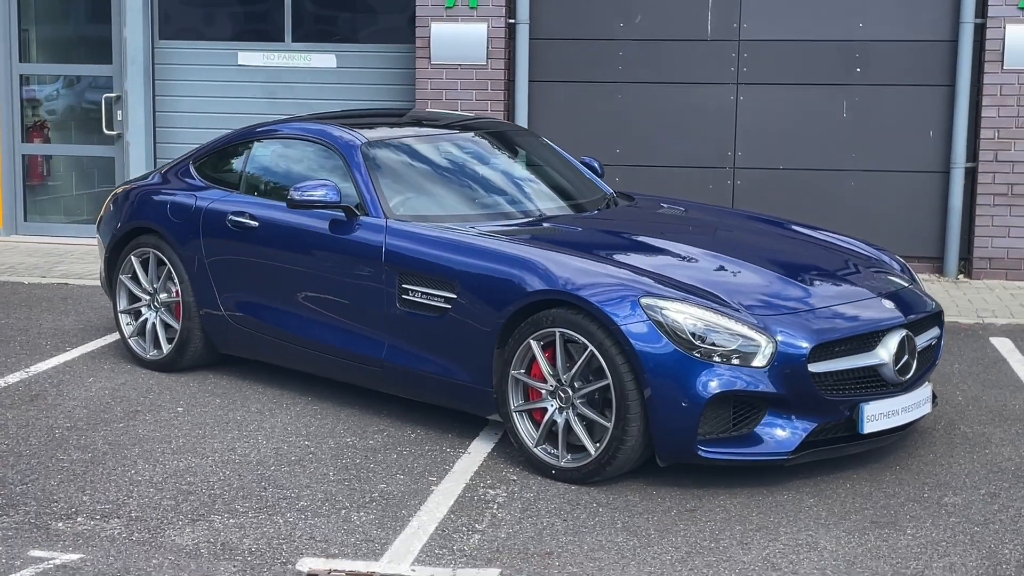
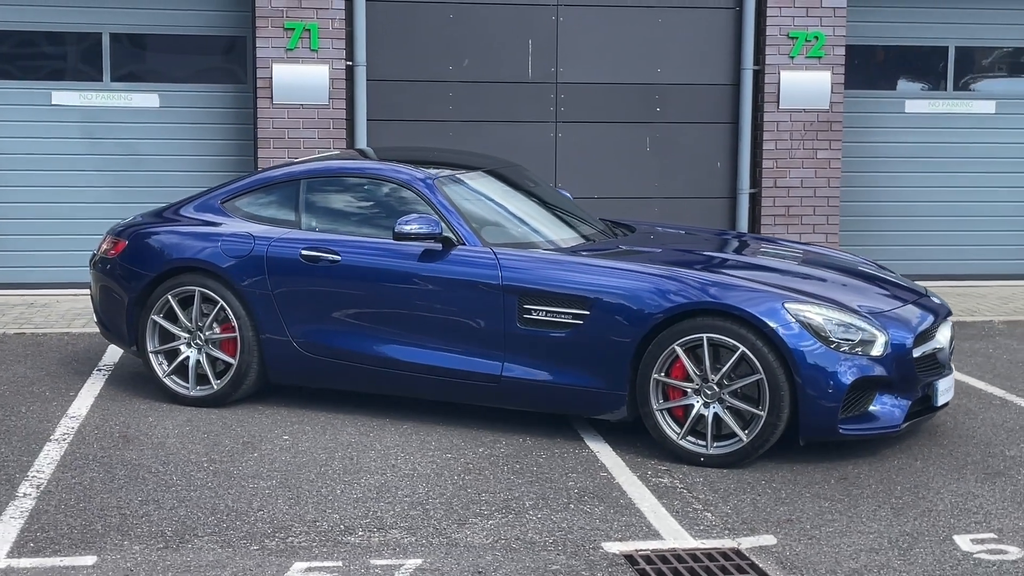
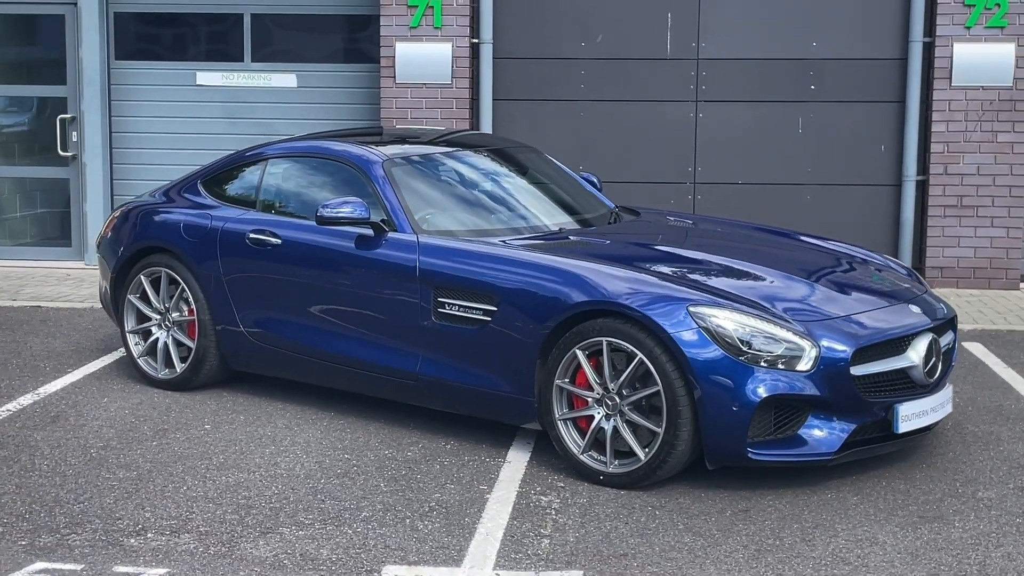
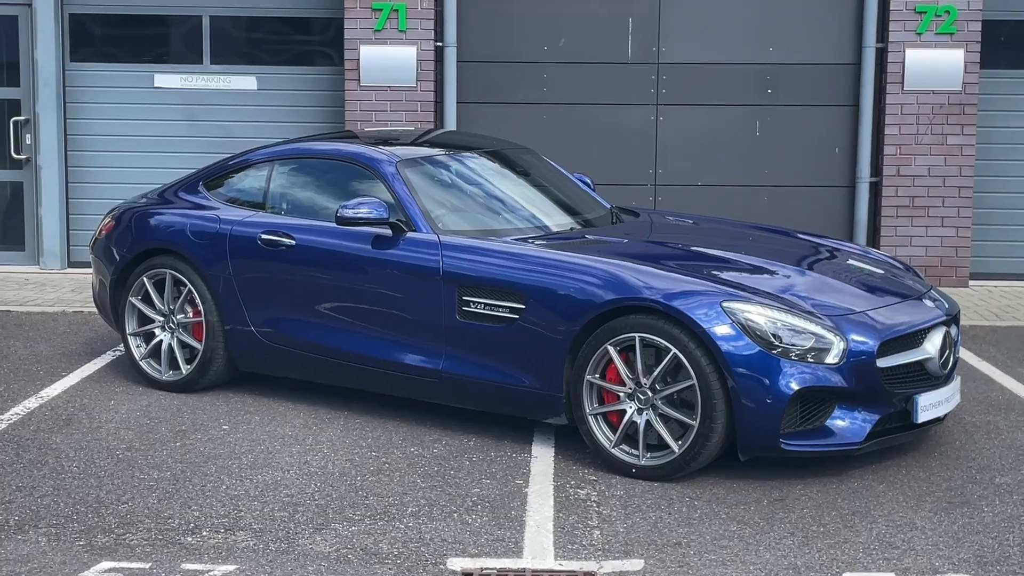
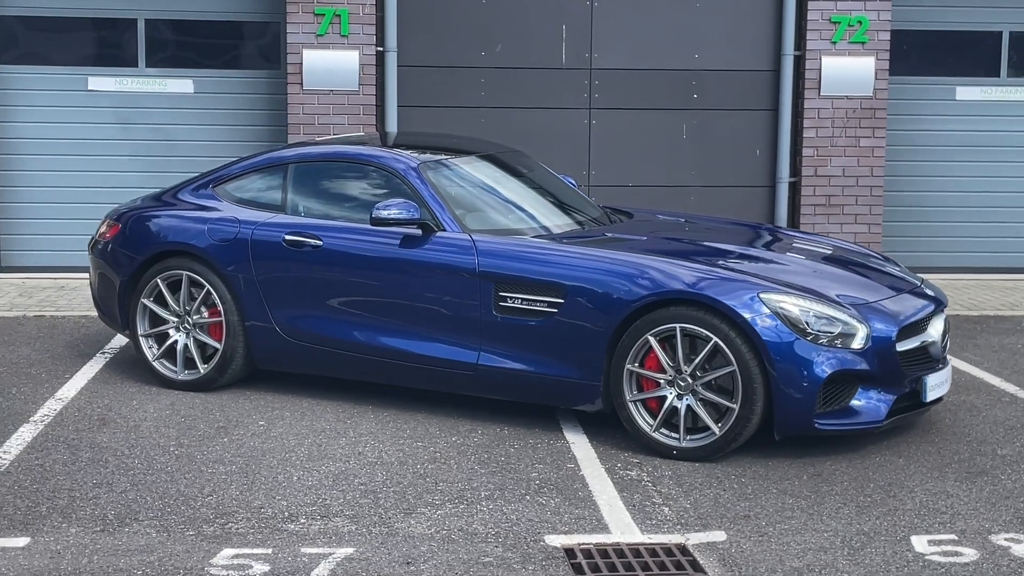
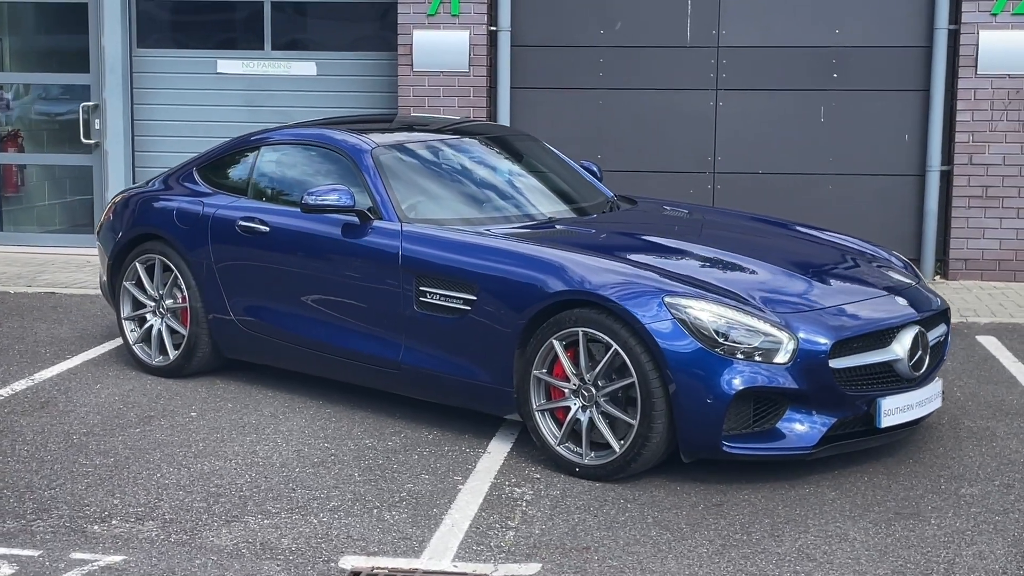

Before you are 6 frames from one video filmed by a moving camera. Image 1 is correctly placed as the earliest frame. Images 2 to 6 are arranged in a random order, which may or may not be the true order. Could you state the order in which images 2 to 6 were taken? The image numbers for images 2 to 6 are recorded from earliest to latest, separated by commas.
6, 3, 4, 5, 2
